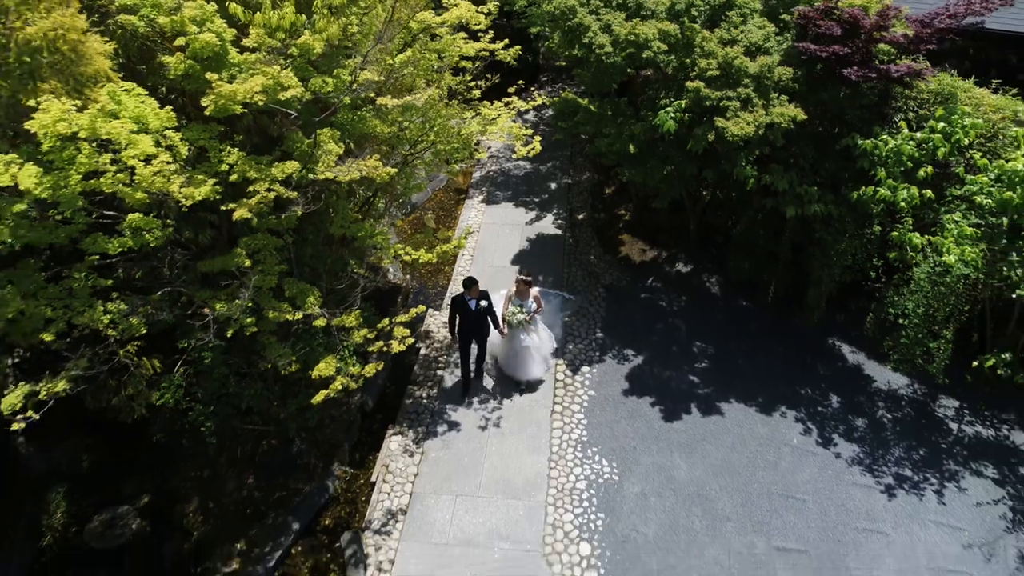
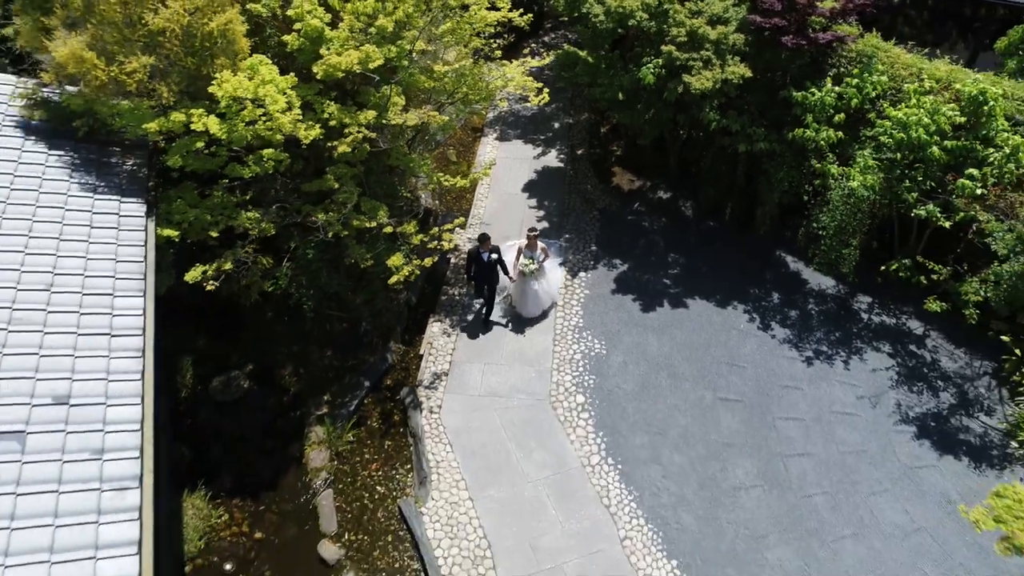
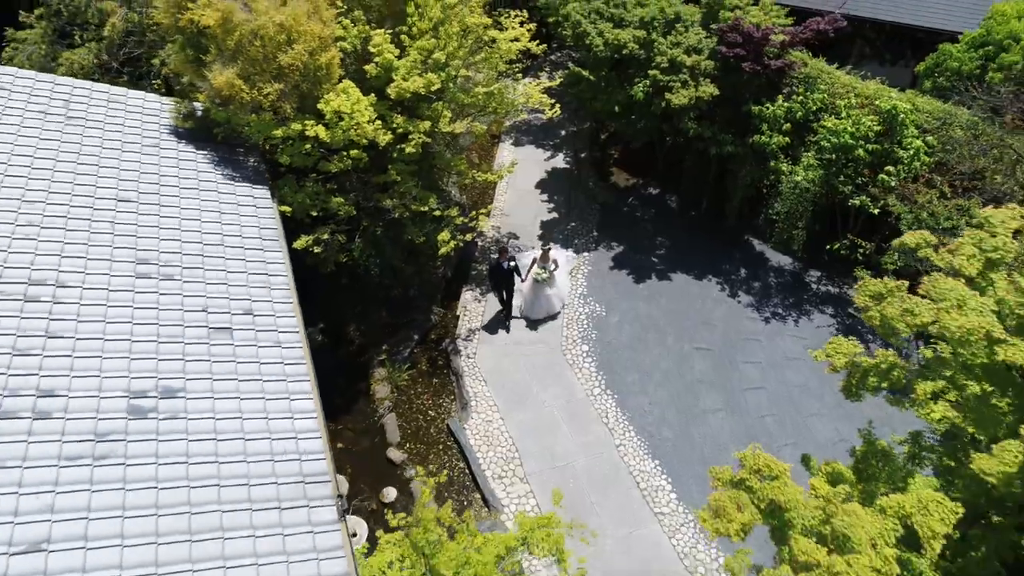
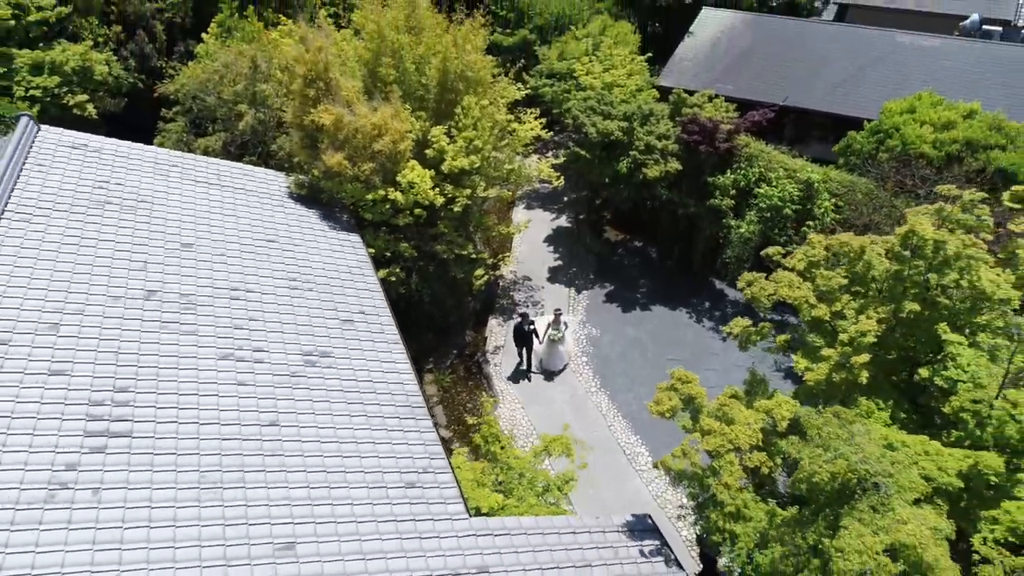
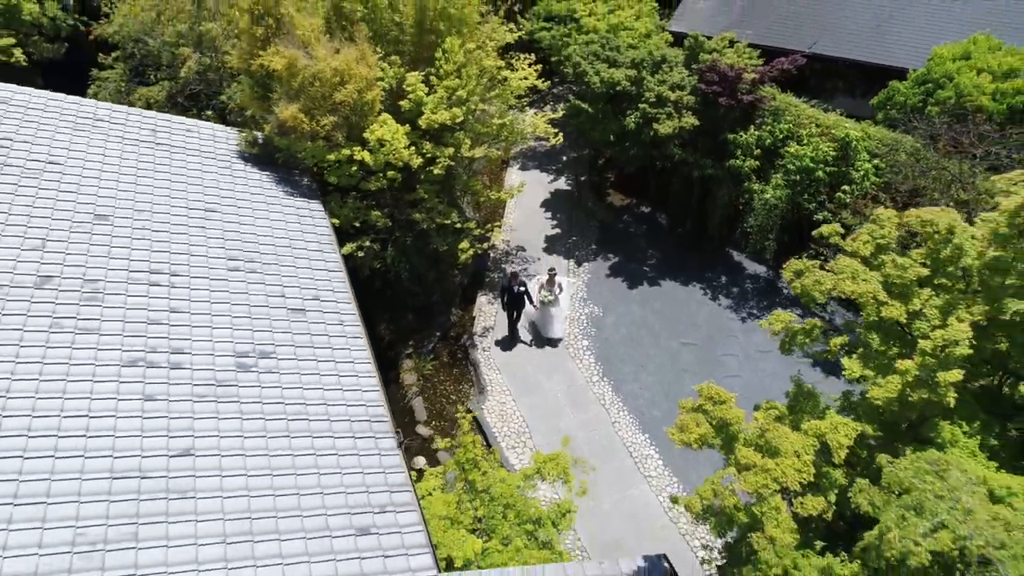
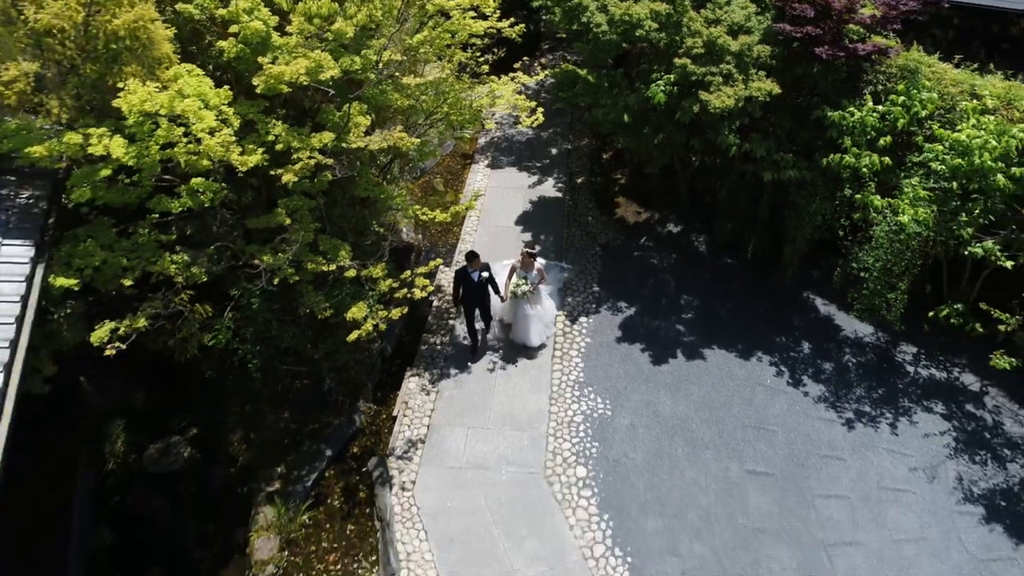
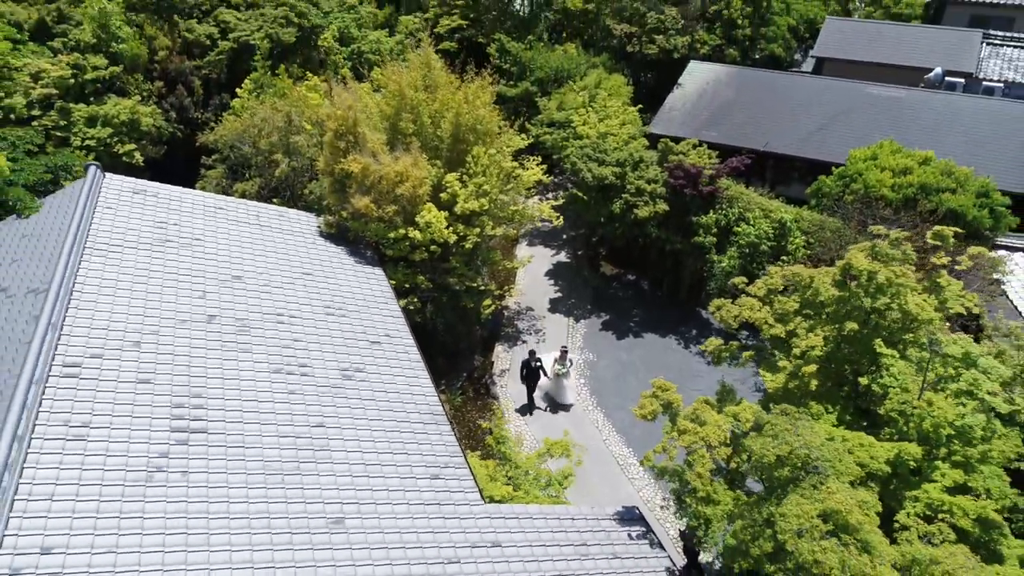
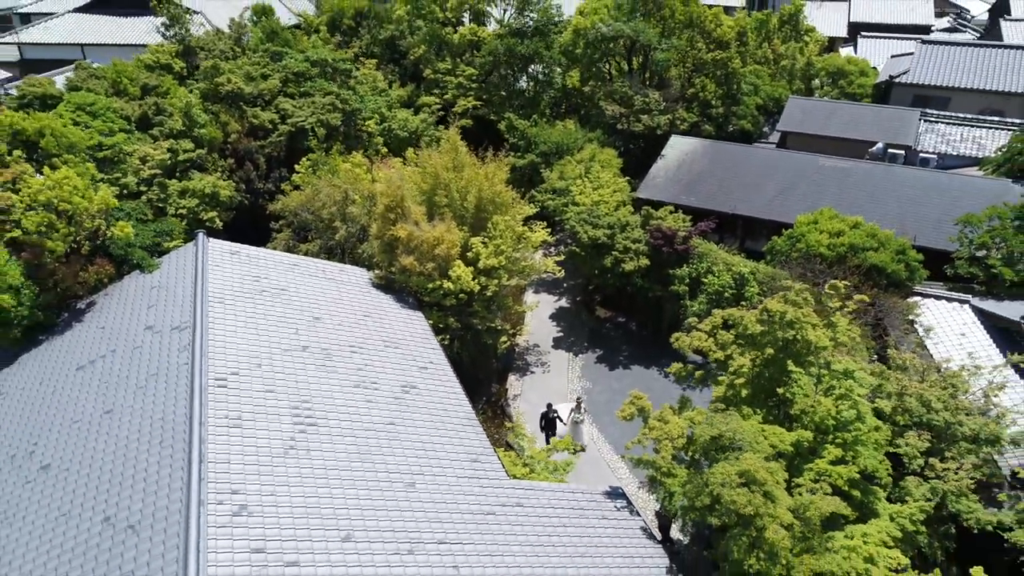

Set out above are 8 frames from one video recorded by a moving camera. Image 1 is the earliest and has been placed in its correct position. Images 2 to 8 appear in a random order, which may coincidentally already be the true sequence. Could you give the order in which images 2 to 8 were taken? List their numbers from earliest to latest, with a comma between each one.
6, 2, 3, 5, 4, 7, 8
